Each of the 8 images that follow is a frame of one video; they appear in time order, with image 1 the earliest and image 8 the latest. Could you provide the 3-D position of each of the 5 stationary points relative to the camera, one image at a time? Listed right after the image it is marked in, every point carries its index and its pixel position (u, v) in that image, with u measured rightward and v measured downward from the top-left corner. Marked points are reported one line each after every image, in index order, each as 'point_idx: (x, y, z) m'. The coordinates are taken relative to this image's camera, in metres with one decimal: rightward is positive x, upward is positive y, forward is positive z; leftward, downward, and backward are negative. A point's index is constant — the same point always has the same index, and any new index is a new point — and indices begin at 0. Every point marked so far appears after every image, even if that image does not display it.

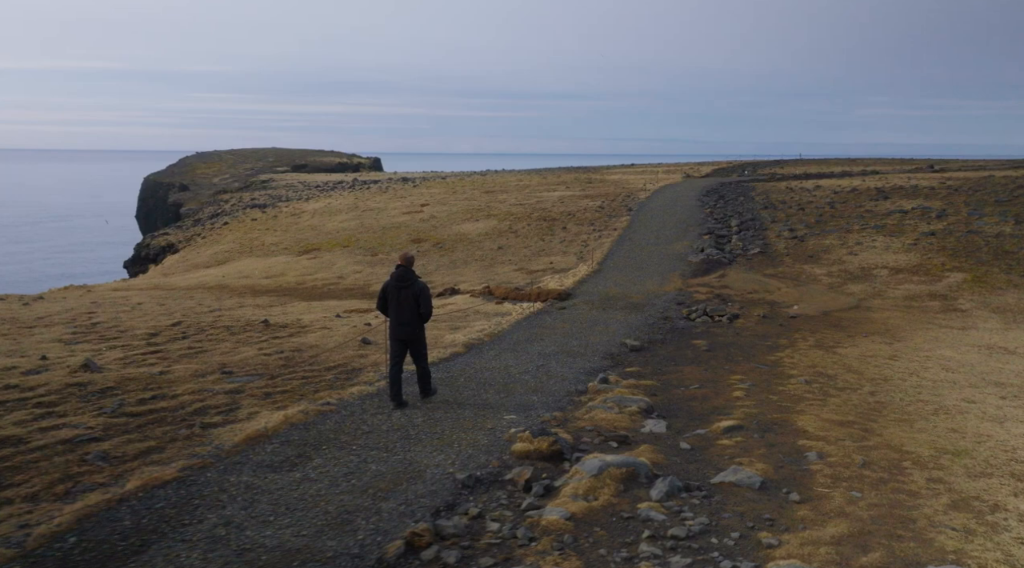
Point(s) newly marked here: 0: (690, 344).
0: (+3.2, -1.1, +15.2) m
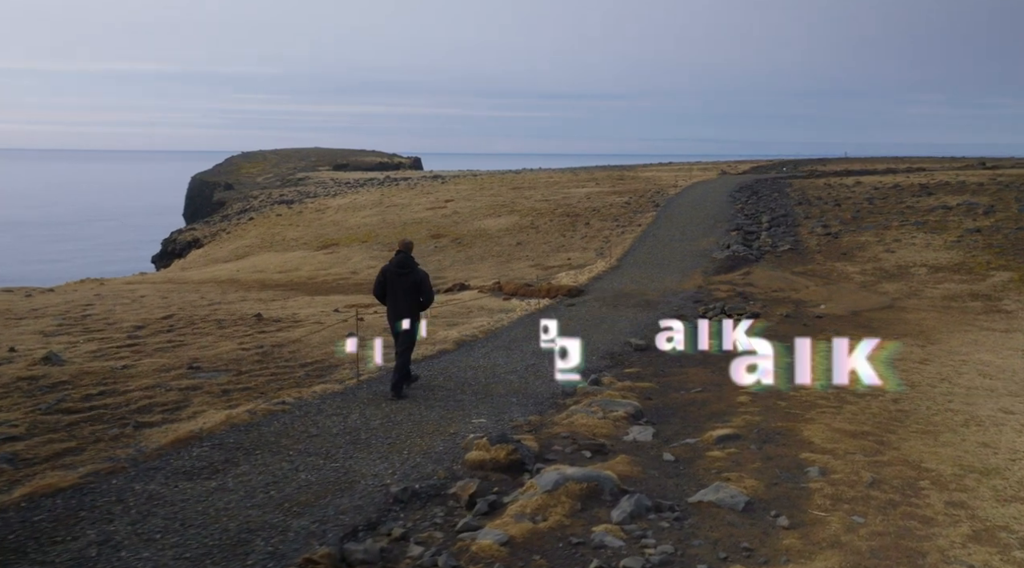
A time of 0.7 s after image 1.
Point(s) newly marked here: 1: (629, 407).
0: (+3.1, -1.0, +14.1) m
1: (+1.3, -1.4, +9.4) m
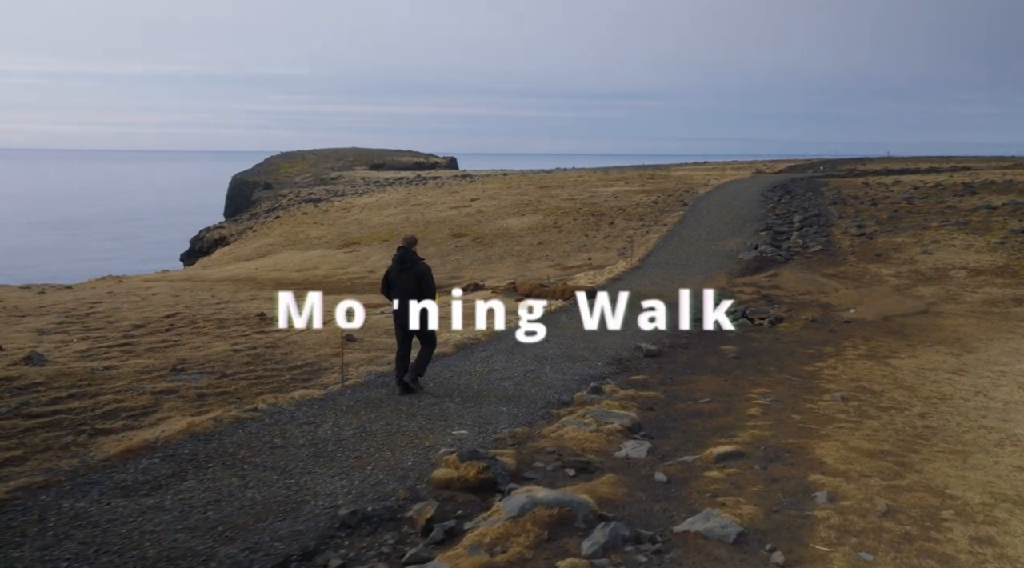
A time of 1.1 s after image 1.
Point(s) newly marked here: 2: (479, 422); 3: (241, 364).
0: (+3.2, -1.1, +13.2) m
1: (+1.2, -1.4, +8.7) m
2: (-0.3, -1.4, +8.6) m
3: (-3.7, -1.1, +11.5) m
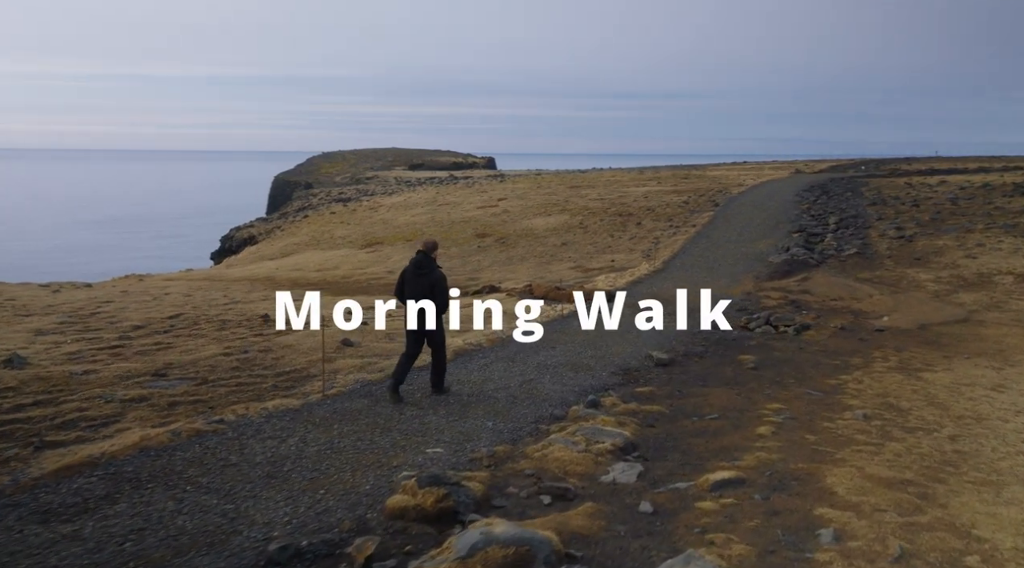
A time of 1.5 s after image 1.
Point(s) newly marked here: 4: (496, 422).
0: (+3.3, -1.1, +12.4) m
1: (+1.0, -1.5, +7.9) m
2: (-0.5, -1.5, +7.9) m
3: (-3.7, -1.1, +11.0) m
4: (-0.2, -1.4, +8.6) m
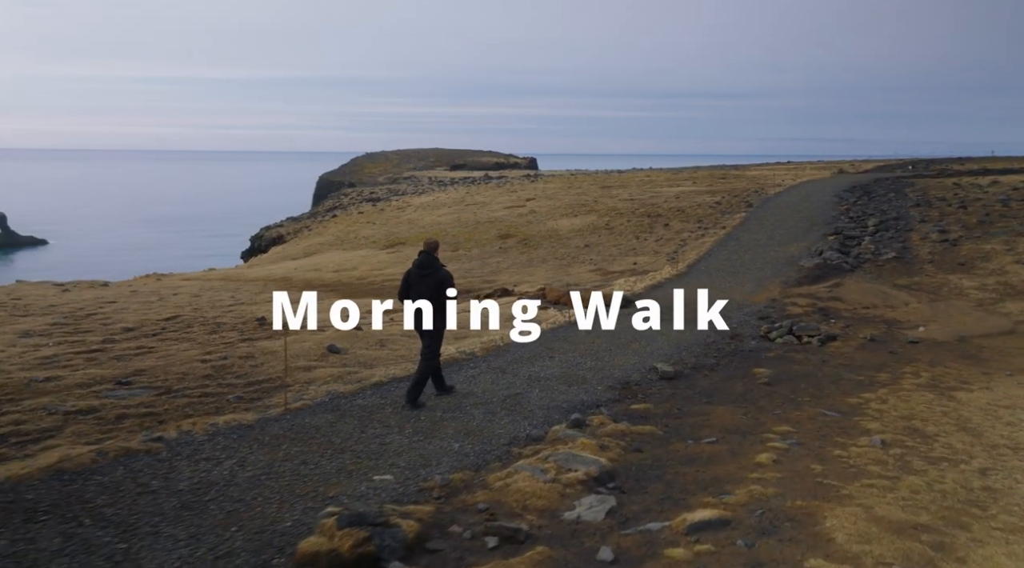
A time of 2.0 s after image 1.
0: (+3.2, -1.2, +11.4) m
1: (+0.7, -1.5, +7.1) m
2: (-0.8, -1.5, +7.1) m
3: (-3.9, -1.2, +10.4) m
4: (-0.4, -1.5, +7.8) m
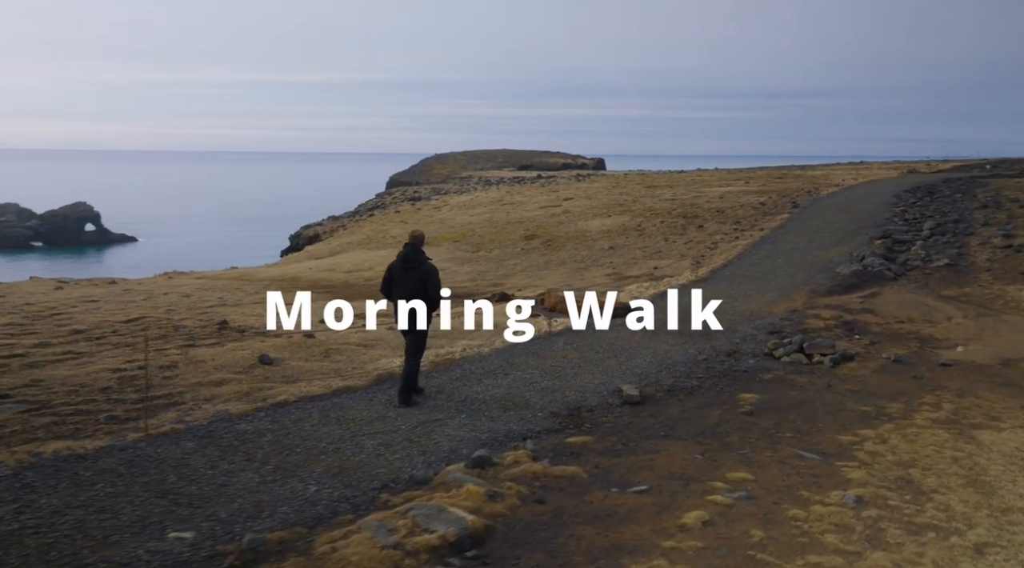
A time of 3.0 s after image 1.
0: (+2.5, -1.3, +9.7) m
1: (-0.3, -1.6, +5.6) m
2: (-1.8, -1.6, +5.7) m
3: (-4.6, -1.2, +9.3) m
4: (-1.4, -1.5, +6.4) m
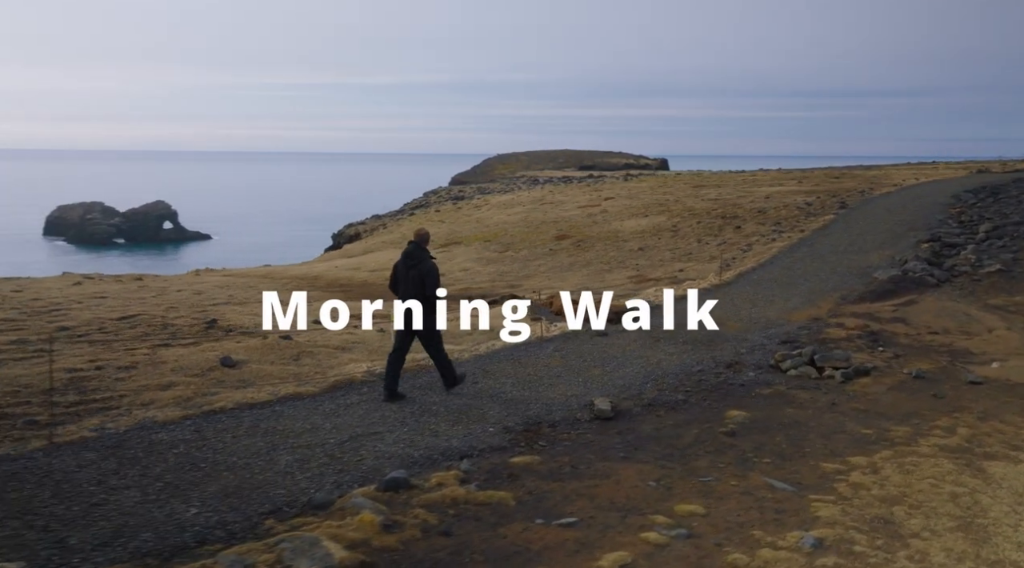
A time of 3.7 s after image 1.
0: (+2.1, -1.4, +8.8) m
1: (-1.1, -1.6, +4.9) m
2: (-2.5, -1.6, +5.1) m
3: (-5.0, -1.1, +8.9) m
4: (-2.1, -1.5, +5.8) m
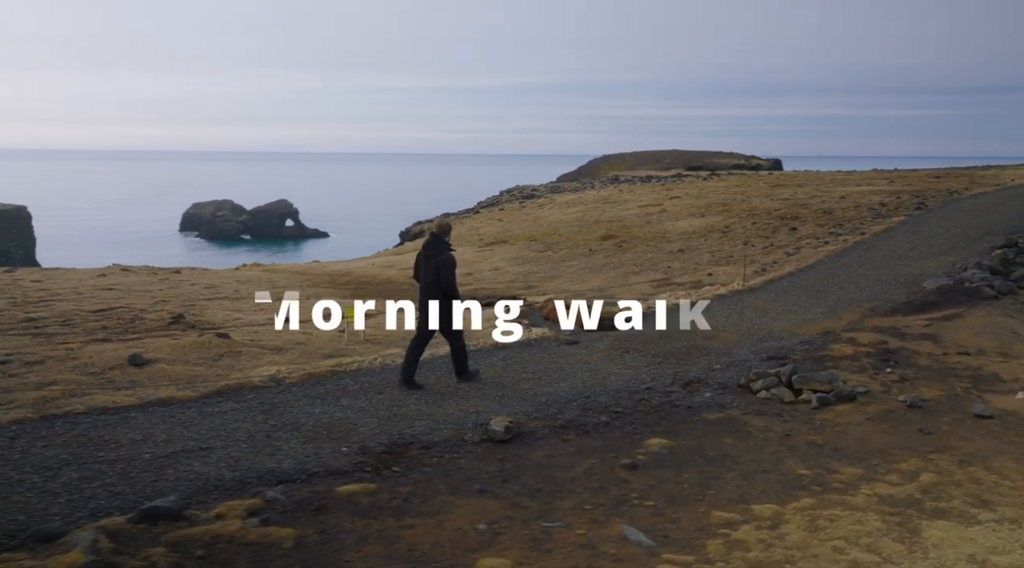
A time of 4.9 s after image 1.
0: (+1.0, -1.4, +7.4) m
1: (-2.6, -1.6, +4.0) m
2: (-4.1, -1.5, +4.5) m
3: (-6.0, -1.0, +8.5) m
4: (-3.5, -1.5, +5.0) m
